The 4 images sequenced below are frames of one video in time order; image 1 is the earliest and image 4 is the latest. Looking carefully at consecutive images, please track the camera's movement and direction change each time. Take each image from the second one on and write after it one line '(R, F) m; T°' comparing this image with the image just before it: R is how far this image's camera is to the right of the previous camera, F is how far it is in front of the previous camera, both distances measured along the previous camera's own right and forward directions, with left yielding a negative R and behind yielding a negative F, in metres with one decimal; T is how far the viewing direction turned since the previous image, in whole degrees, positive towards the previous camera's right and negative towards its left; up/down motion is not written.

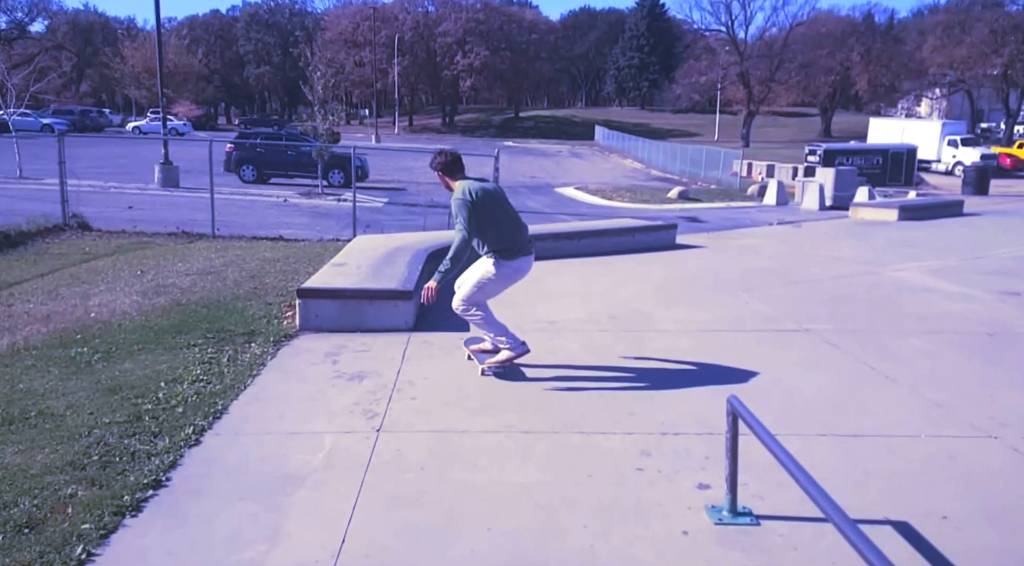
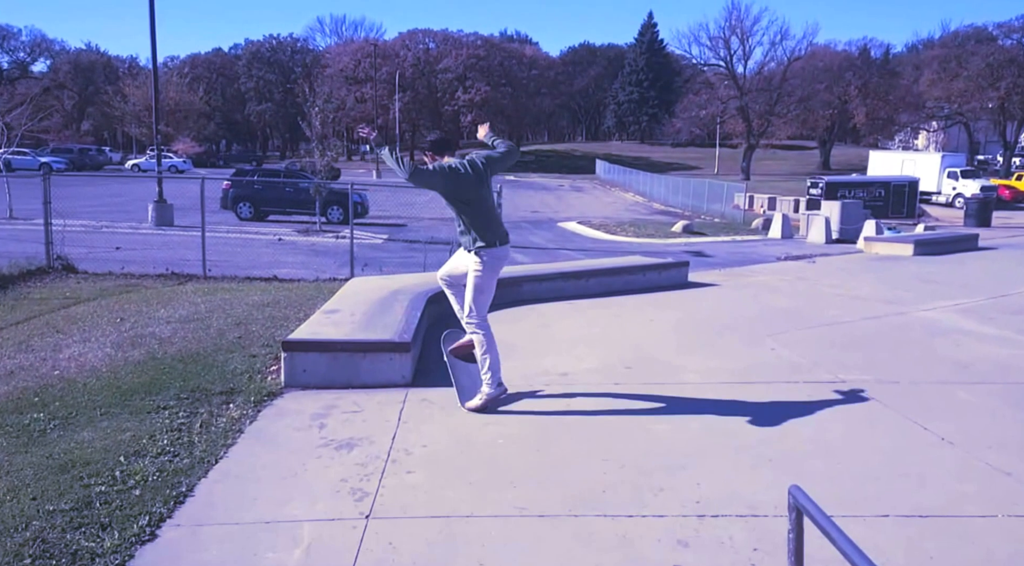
(0.0, +0.6) m; 0°
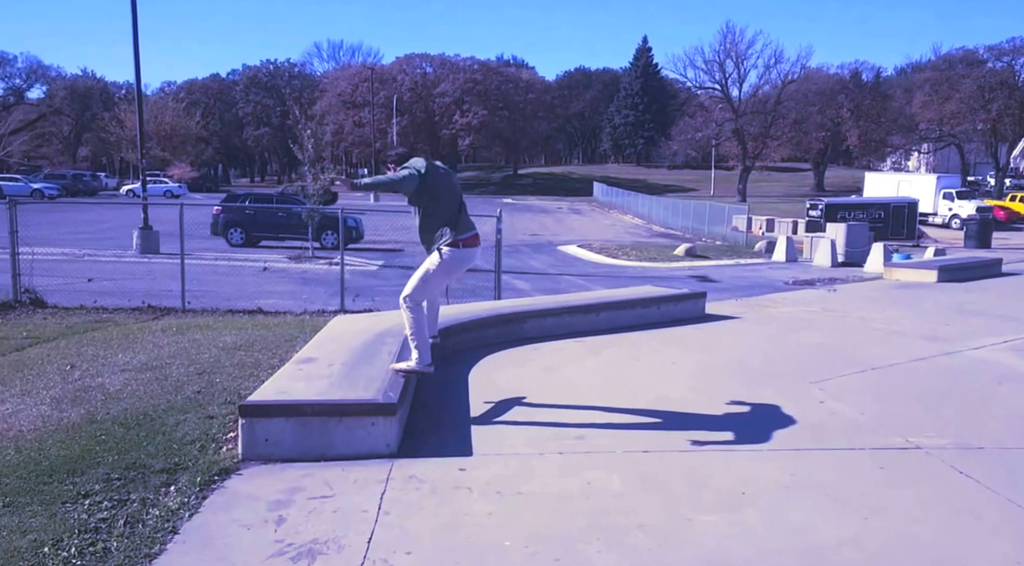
(0.0, +1.0) m; 0°
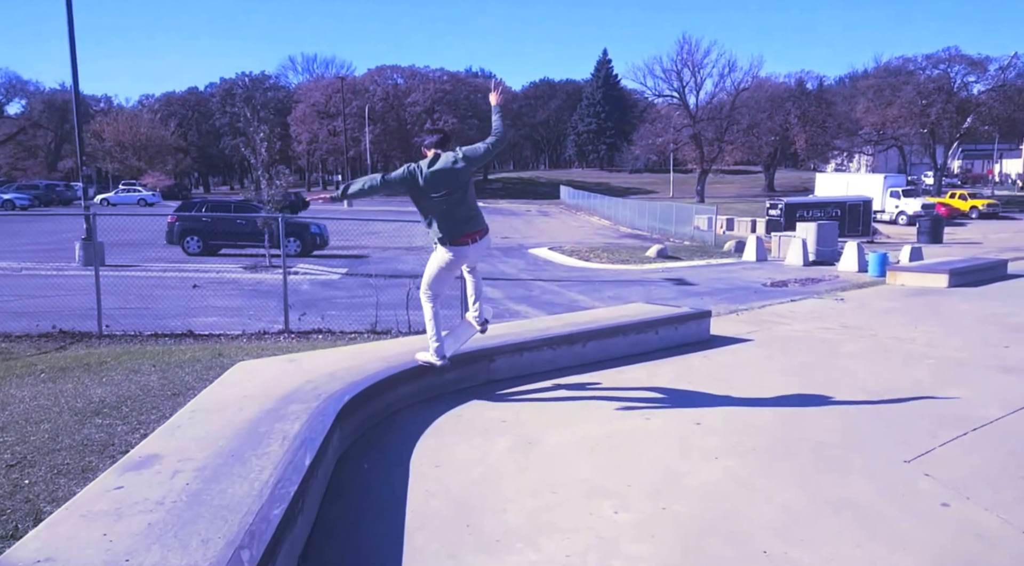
(+0.1, +2.2) m; +1°
